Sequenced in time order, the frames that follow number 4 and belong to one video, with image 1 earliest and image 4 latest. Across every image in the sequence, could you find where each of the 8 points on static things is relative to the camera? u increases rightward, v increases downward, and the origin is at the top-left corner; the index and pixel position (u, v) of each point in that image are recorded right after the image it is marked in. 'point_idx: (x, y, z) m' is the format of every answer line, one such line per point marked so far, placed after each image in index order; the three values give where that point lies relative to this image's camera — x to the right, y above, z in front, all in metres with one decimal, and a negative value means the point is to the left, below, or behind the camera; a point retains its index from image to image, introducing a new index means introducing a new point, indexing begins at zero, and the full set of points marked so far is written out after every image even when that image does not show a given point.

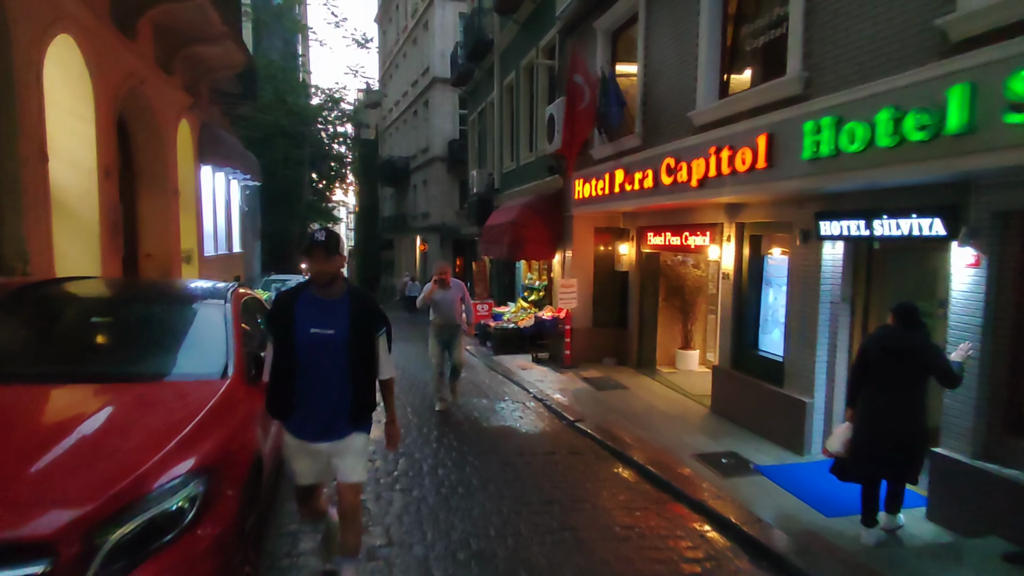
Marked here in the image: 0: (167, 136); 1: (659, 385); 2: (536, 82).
0: (-6.0, +2.6, +10.1) m
1: (+2.8, -1.8, +10.9) m
2: (+0.6, +5.3, +14.9) m
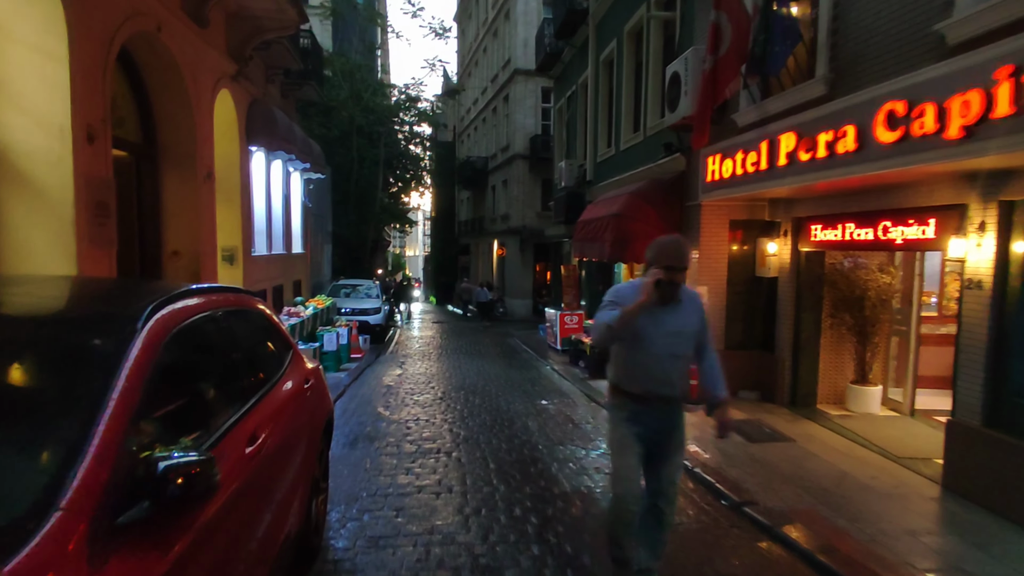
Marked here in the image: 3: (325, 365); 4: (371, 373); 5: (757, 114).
0: (-4.4, +2.6, +8.2) m
1: (+4.3, -2.0, +7.8) m
2: (+2.8, +5.1, +12.1) m
3: (-4.0, -1.7, +12.6) m
4: (-3.2, -1.9, +13.2) m
5: (+3.4, +2.4, +8.0) m
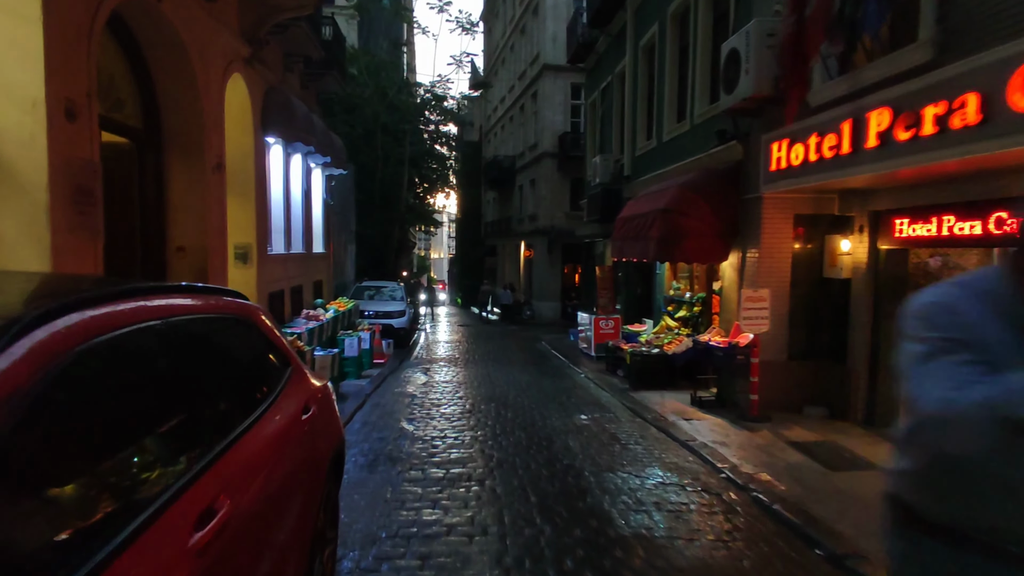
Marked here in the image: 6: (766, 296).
0: (-3.9, +2.5, +7.5) m
1: (+4.8, -2.0, +6.7) m
2: (+3.5, +5.0, +11.1) m
3: (-3.4, -1.7, +11.8) m
4: (-2.5, -2.0, +12.3) m
5: (+3.9, +2.4, +7.0) m
6: (+3.6, -0.1, +8.2) m
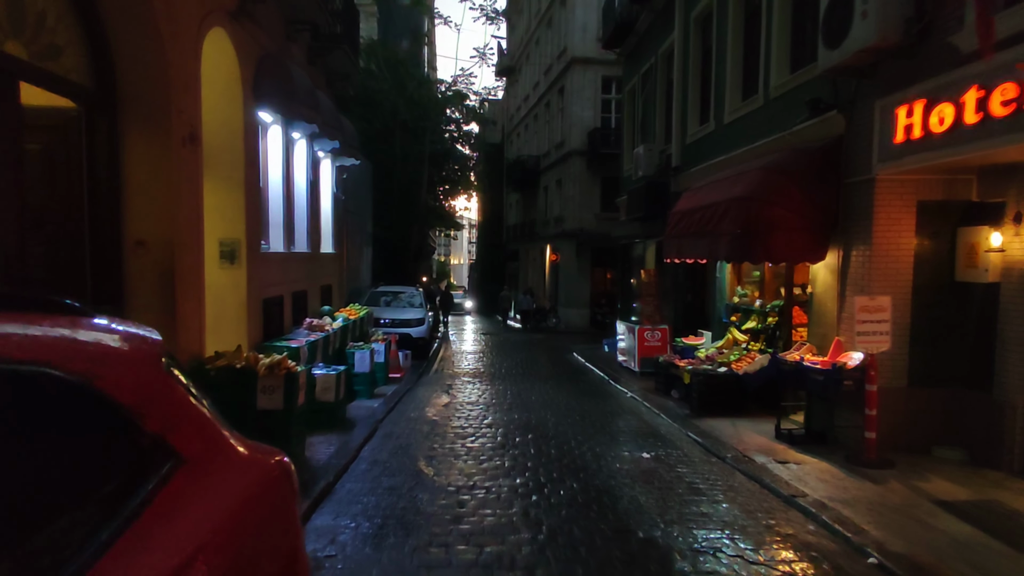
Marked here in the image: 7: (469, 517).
0: (-3.4, +2.5, +5.9) m
1: (+5.3, -2.1, +4.8) m
2: (+4.1, +4.9, +9.3) m
3: (-2.7, -1.8, +10.1) m
4: (-1.8, -2.1, +10.7) m
5: (+4.4, +2.3, +5.1) m
6: (+4.1, -0.2, +6.3) m
7: (-0.4, -2.0, +5.0) m
